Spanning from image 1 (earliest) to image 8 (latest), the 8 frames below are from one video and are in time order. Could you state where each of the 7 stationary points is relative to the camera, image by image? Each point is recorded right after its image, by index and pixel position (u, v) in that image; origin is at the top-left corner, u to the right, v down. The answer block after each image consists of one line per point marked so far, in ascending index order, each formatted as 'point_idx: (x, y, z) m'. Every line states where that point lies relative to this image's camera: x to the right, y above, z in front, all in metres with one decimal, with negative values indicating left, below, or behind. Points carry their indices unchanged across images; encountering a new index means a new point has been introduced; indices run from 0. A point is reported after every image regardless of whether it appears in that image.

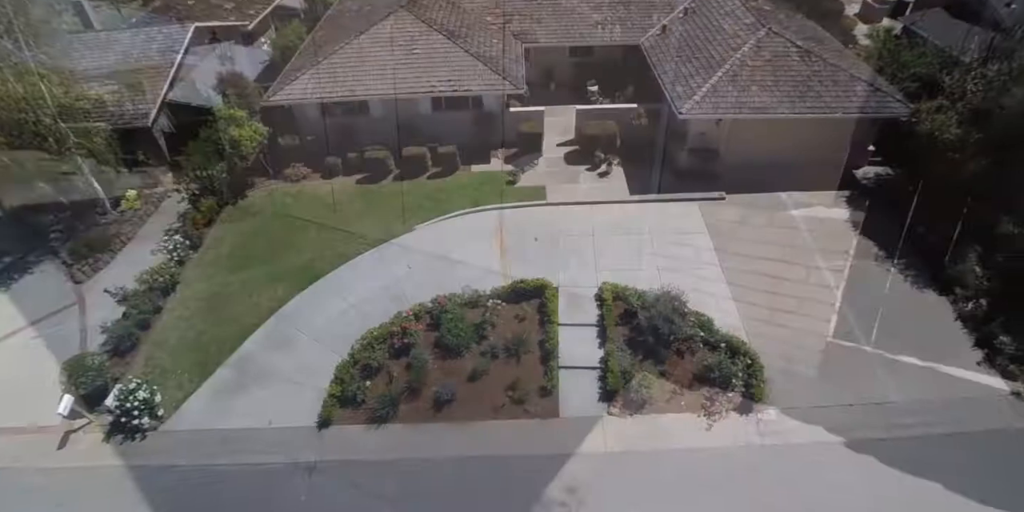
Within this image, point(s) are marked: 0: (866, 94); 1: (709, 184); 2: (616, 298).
0: (+11.7, +5.4, +16.8) m
1: (+6.9, +2.5, +17.8) m
2: (+2.9, -1.2, +14.1) m
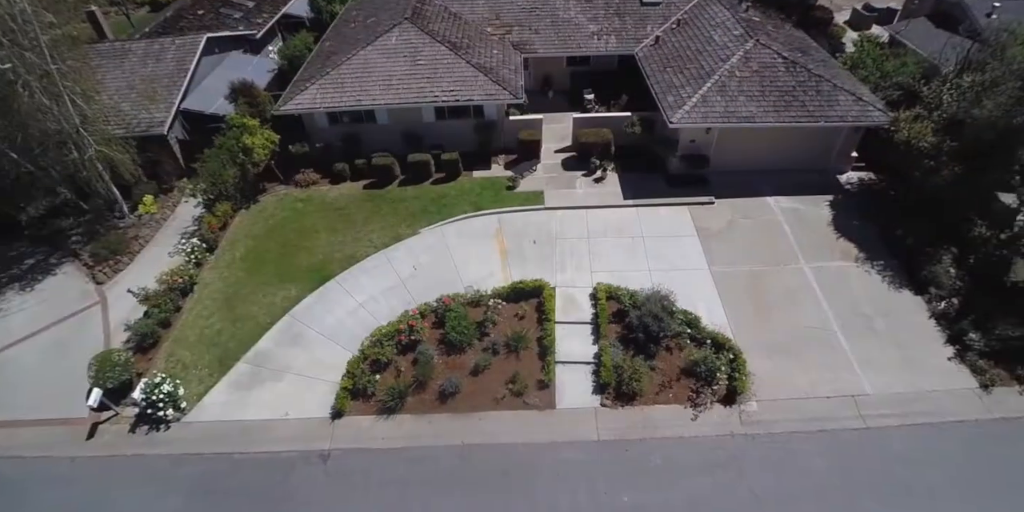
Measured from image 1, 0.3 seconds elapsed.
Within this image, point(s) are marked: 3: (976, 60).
0: (+11.7, +5.3, +17.7) m
1: (+6.9, +2.4, +18.7) m
2: (+2.9, -1.2, +15.0) m
3: (+15.6, +6.6, +17.1) m
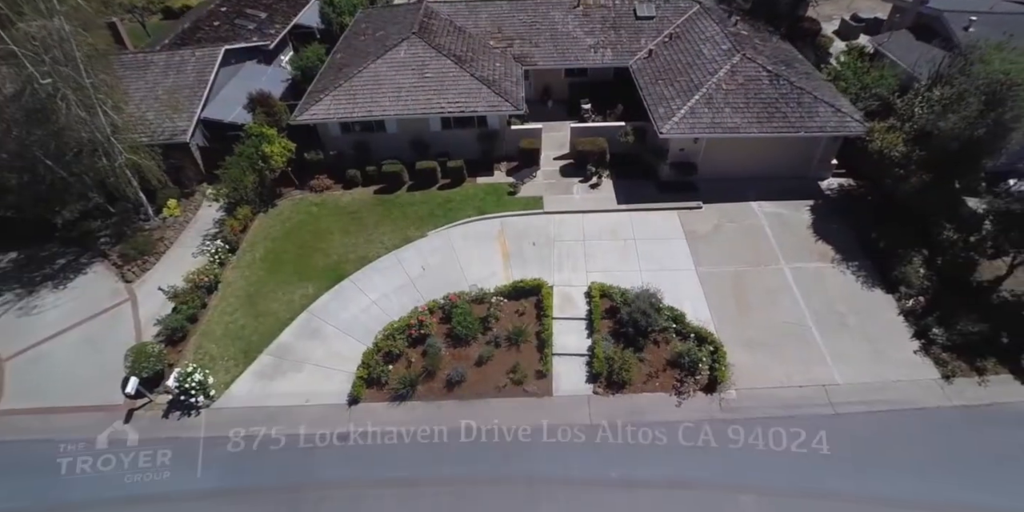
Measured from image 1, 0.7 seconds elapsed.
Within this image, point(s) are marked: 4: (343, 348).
0: (+11.8, +5.3, +18.9) m
1: (+6.9, +2.4, +19.9) m
2: (+2.9, -1.3, +16.3) m
3: (+15.6, +6.5, +18.3) m
4: (-5.2, -2.8, +15.7) m
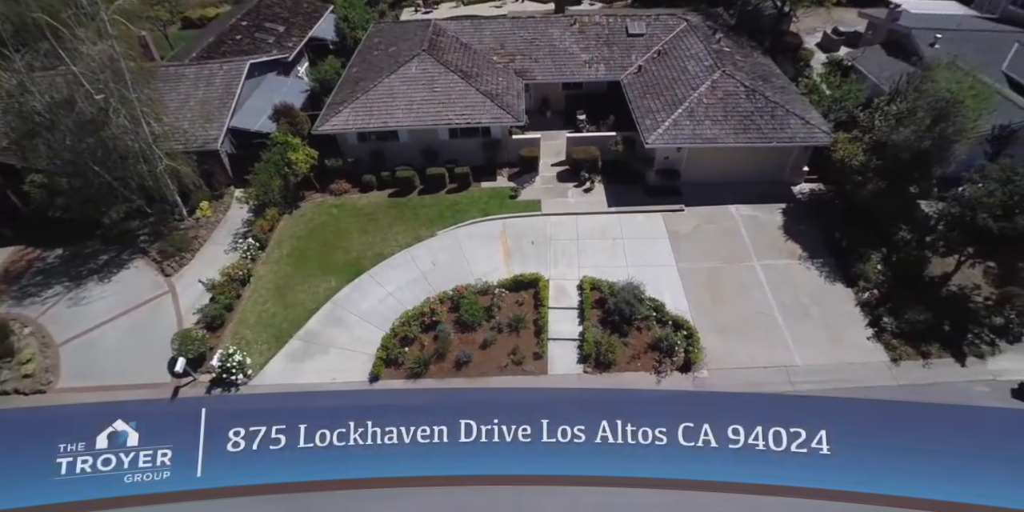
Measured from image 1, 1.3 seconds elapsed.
0: (+11.8, +5.4, +21.0) m
1: (+7.0, +2.5, +22.0) m
2: (+2.9, -1.2, +18.3) m
3: (+15.7, +6.6, +20.4) m
4: (-5.1, -2.7, +17.8) m
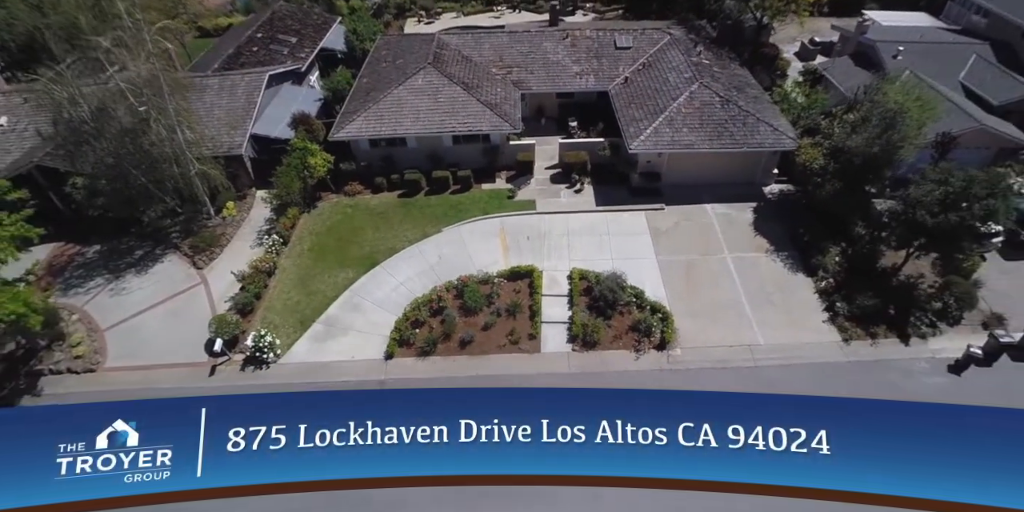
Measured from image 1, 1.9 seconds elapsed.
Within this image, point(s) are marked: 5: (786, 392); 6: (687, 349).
0: (+11.7, +5.6, +23.3) m
1: (+6.9, +2.7, +24.3) m
2: (+2.8, -0.9, +20.6) m
3: (+15.5, +6.9, +22.7) m
4: (-5.2, -2.5, +20.0) m
5: (+9.4, -4.6, +17.5) m
6: (+6.4, -3.4, +18.5) m
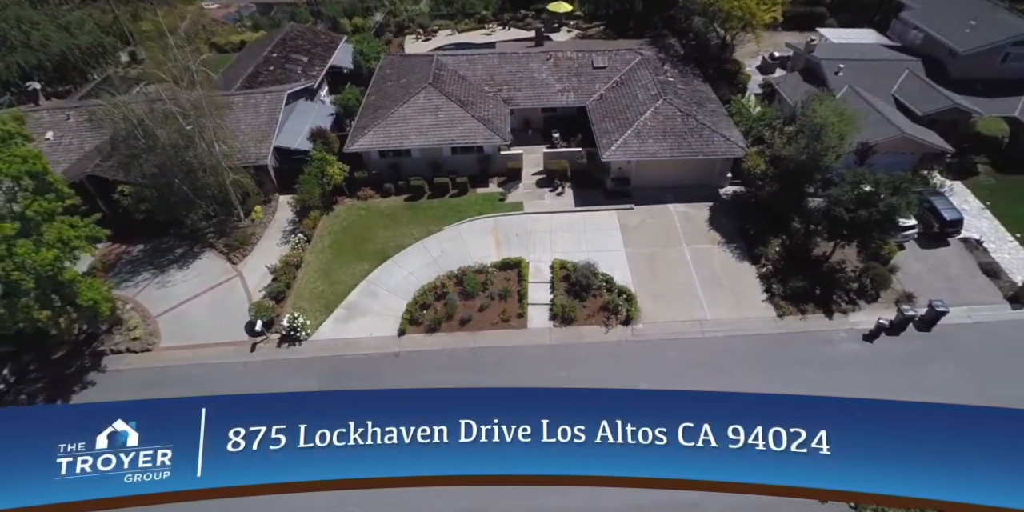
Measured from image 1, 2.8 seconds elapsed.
0: (+11.2, +6.1, +27.3) m
1: (+6.4, +3.1, +28.2) m
2: (+2.4, -0.6, +24.5) m
3: (+15.0, +7.4, +26.7) m
4: (-5.6, -2.2, +23.9) m
5: (+9.0, -4.2, +21.5) m
6: (+6.0, -3.0, +22.5) m
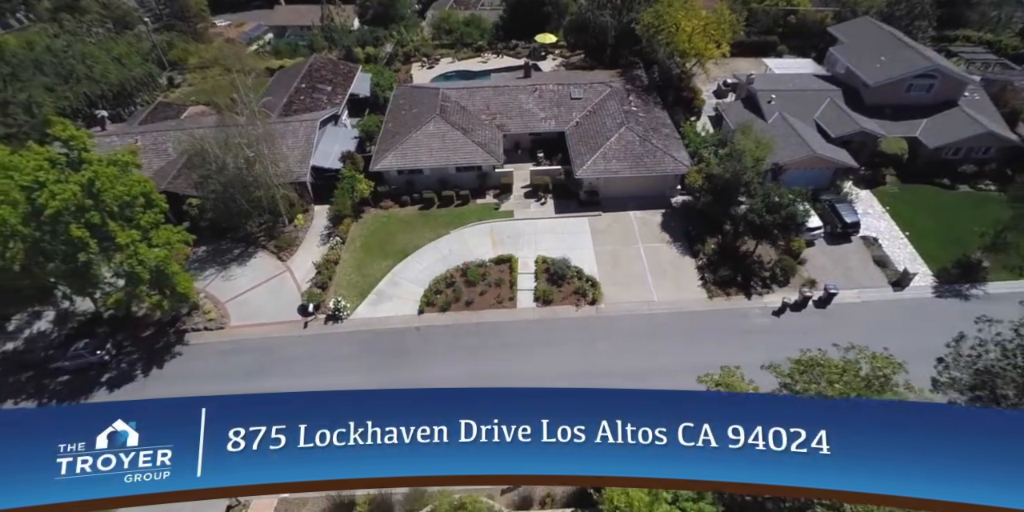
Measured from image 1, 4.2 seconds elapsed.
0: (+10.6, +6.3, +34.4) m
1: (+5.9, +3.3, +35.2) m
2: (+2.0, -0.4, +31.5) m
3: (+14.5, +7.7, +33.8) m
4: (-6.1, -2.1, +30.8) m
5: (+8.7, -4.0, +28.5) m
6: (+5.6, -2.8, +29.5) m
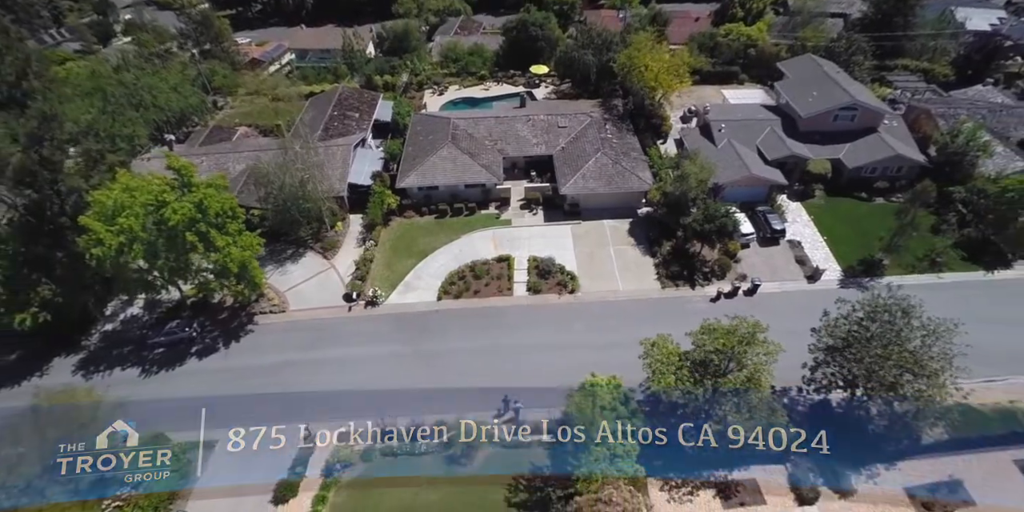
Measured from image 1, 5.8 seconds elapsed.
0: (+10.5, +6.3, +43.2) m
1: (+5.7, +3.4, +44.0) m
2: (+1.8, -0.4, +40.3) m
3: (+14.3, +7.7, +42.6) m
4: (-6.3, -2.0, +39.6) m
5: (+8.5, -4.0, +37.3) m
6: (+5.4, -2.7, +38.3) m
